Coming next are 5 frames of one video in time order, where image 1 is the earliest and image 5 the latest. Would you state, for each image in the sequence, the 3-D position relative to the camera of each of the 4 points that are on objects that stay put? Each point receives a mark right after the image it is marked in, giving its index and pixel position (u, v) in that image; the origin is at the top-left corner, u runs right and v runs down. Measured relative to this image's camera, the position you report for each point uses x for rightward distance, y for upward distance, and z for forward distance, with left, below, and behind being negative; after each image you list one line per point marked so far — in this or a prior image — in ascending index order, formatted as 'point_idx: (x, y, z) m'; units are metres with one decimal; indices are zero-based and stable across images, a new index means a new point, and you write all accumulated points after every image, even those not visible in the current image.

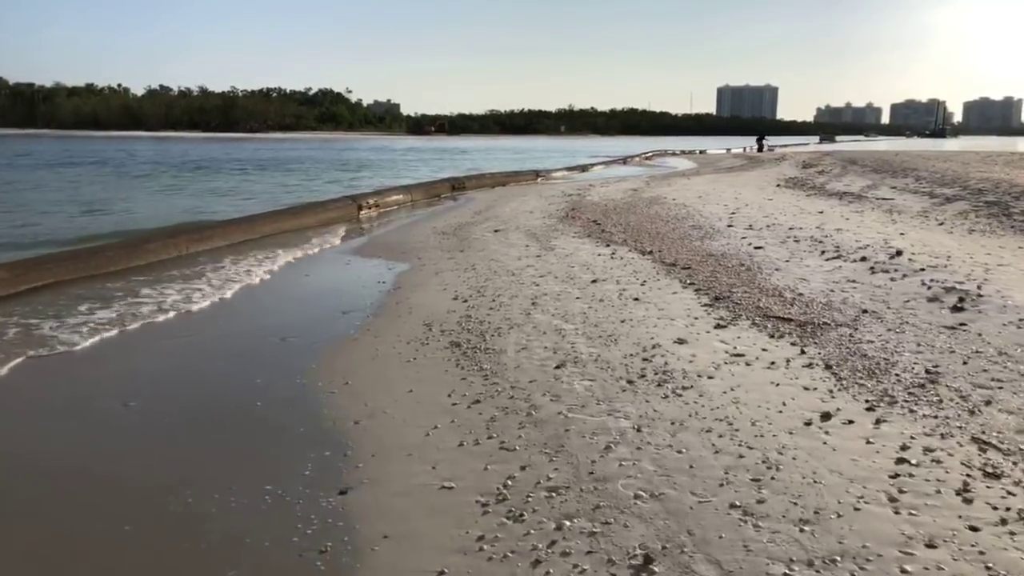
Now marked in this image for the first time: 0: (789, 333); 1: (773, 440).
0: (+2.2, -0.4, +6.1) m
1: (+1.4, -0.8, +4.1) m
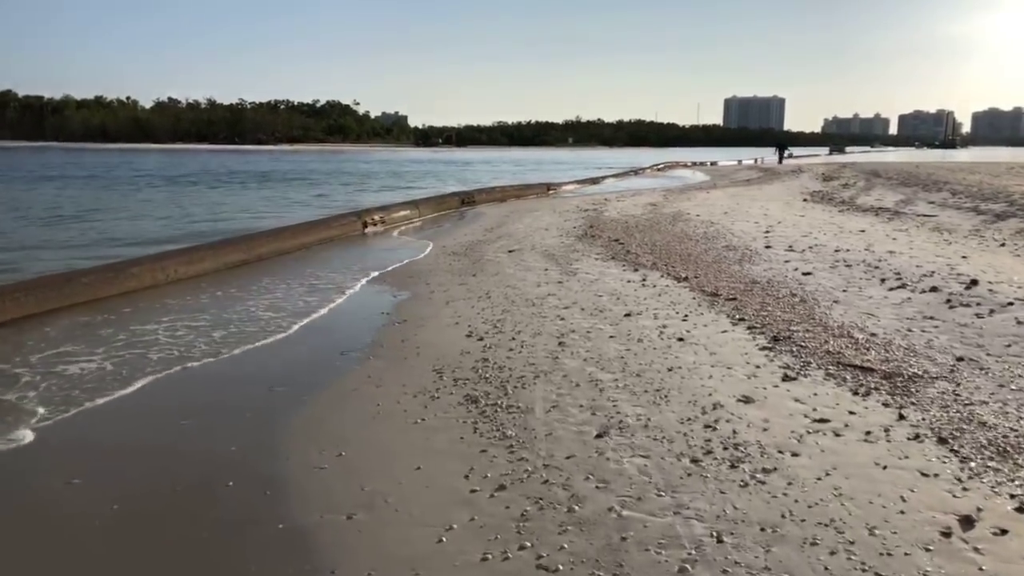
0: (+2.3, -0.7, +5.1) m
1: (+1.5, -1.1, +3.1) m
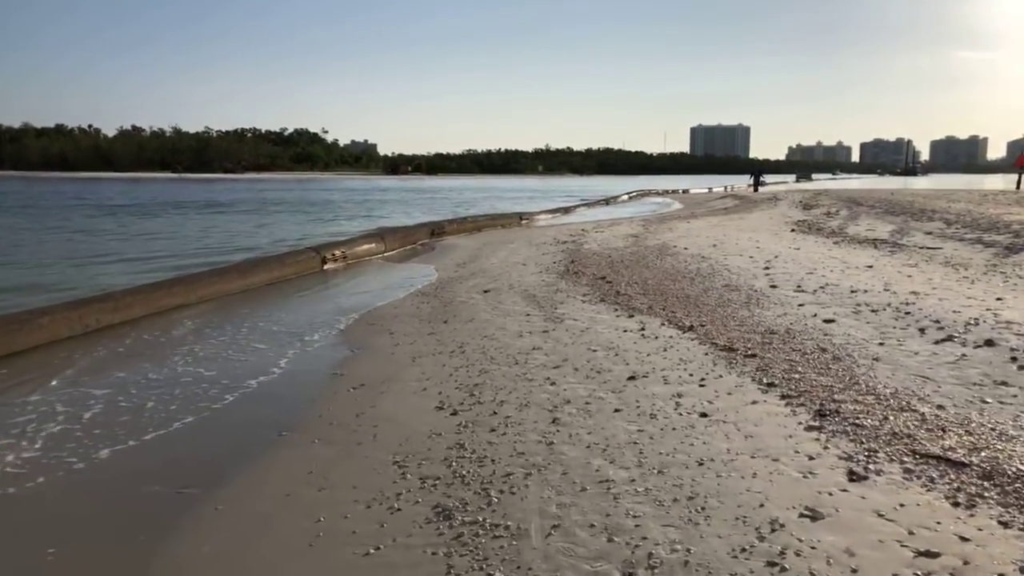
0: (+2.3, -1.0, +3.8) m
1: (+1.5, -1.4, +1.8) m
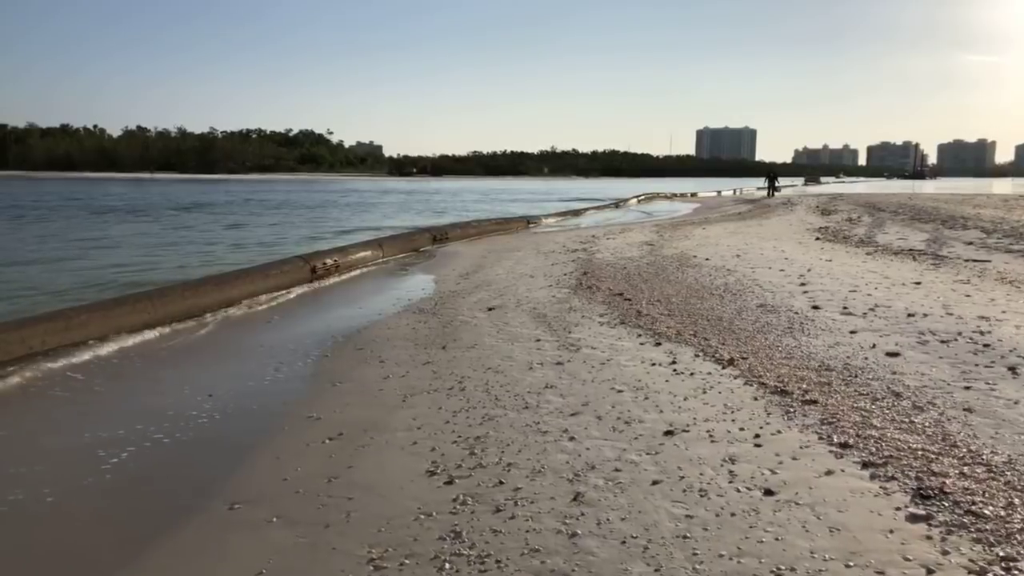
0: (+2.3, -1.2, +2.7) m
1: (+1.6, -1.6, +0.6) m
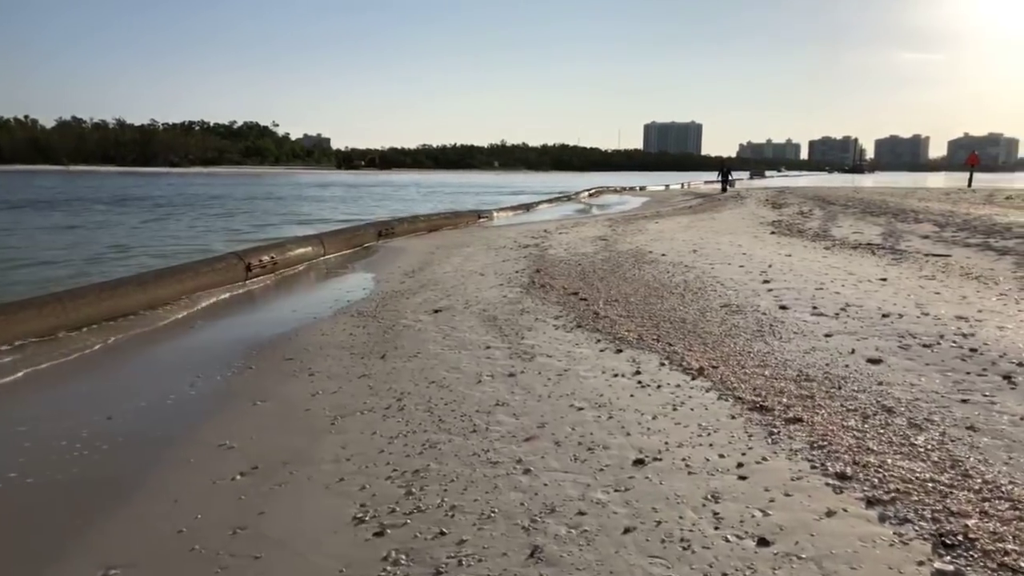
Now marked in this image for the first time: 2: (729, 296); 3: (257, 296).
0: (+2.2, -1.3, +2.0) m
1: (+1.6, -1.6, 0.0) m
2: (+2.6, -0.1, +9.3) m
3: (-3.8, -0.1, +11.8) m
